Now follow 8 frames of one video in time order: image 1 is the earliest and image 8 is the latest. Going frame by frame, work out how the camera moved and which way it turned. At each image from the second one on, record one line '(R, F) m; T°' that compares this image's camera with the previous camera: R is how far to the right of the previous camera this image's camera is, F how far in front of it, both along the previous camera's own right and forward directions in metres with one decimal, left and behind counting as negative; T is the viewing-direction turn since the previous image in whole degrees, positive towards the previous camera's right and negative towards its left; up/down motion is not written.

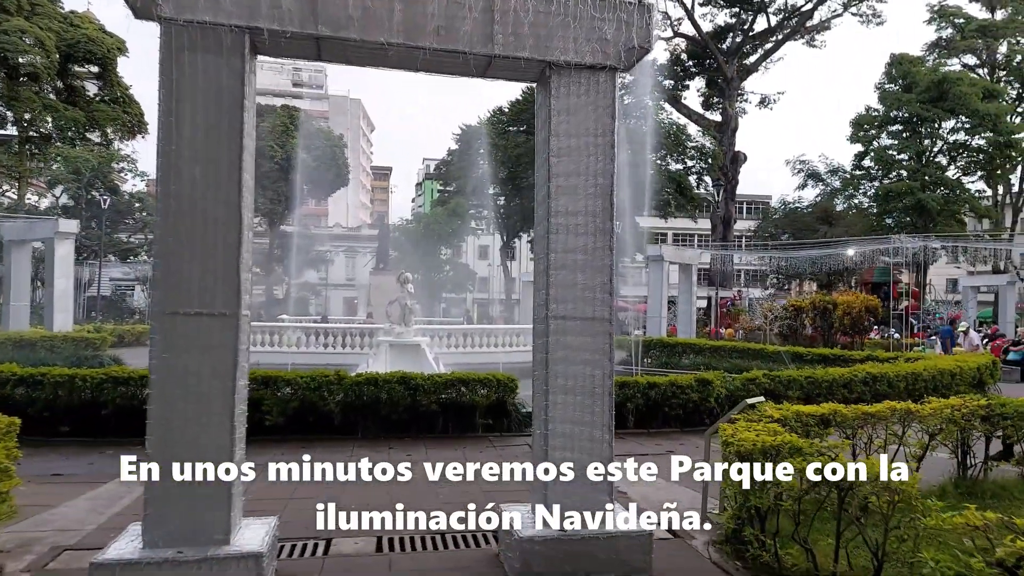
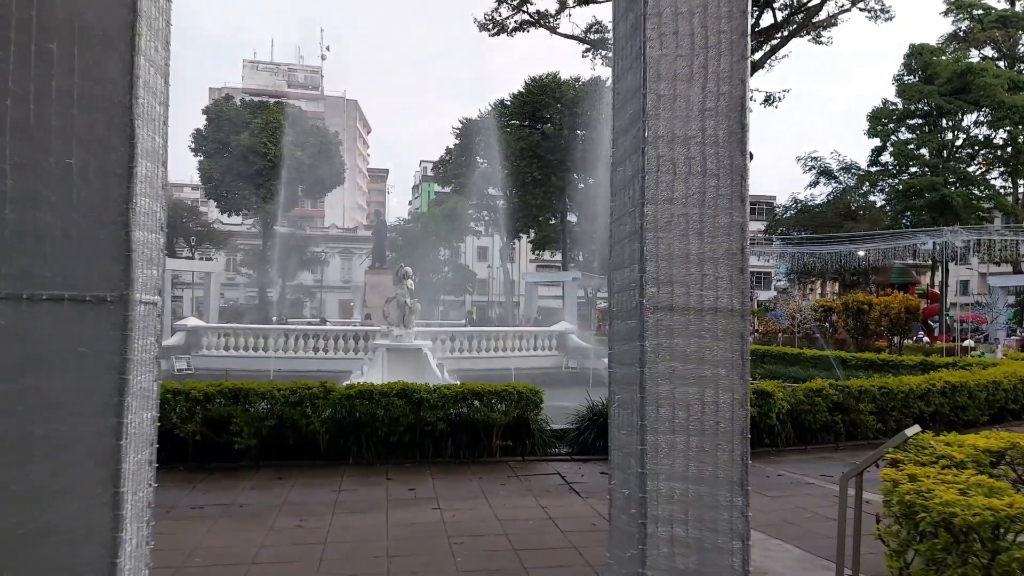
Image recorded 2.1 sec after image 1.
(-0.3, +1.7) m; 0°
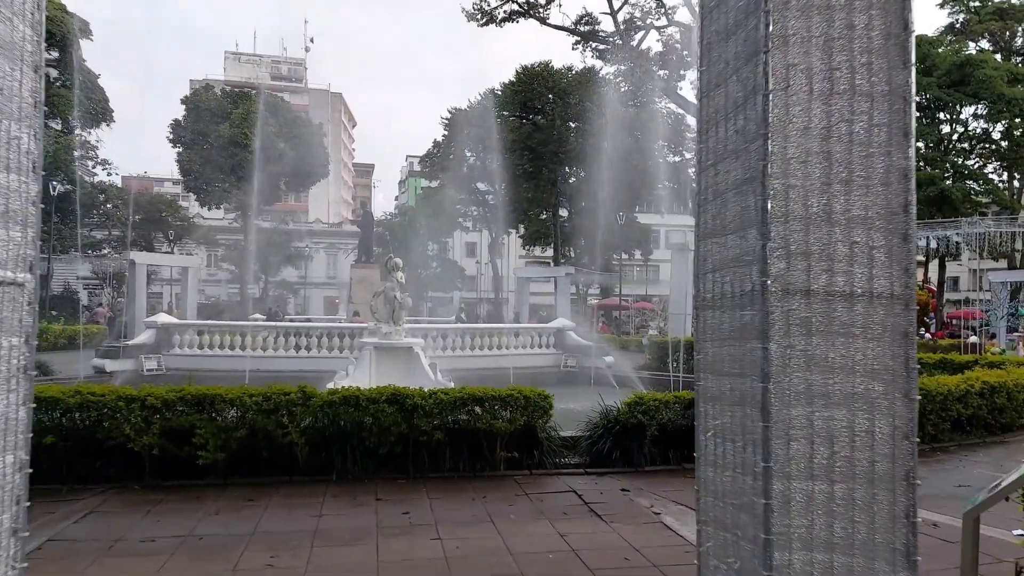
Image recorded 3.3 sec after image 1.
(-0.2, +1.0) m; +1°
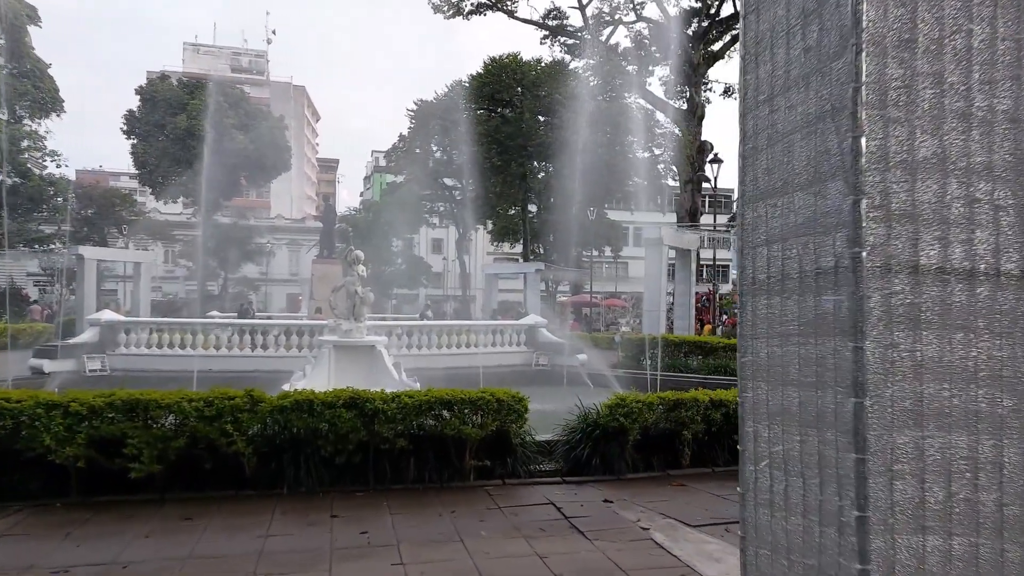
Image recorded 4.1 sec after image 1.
(0.0, +0.6) m; +3°
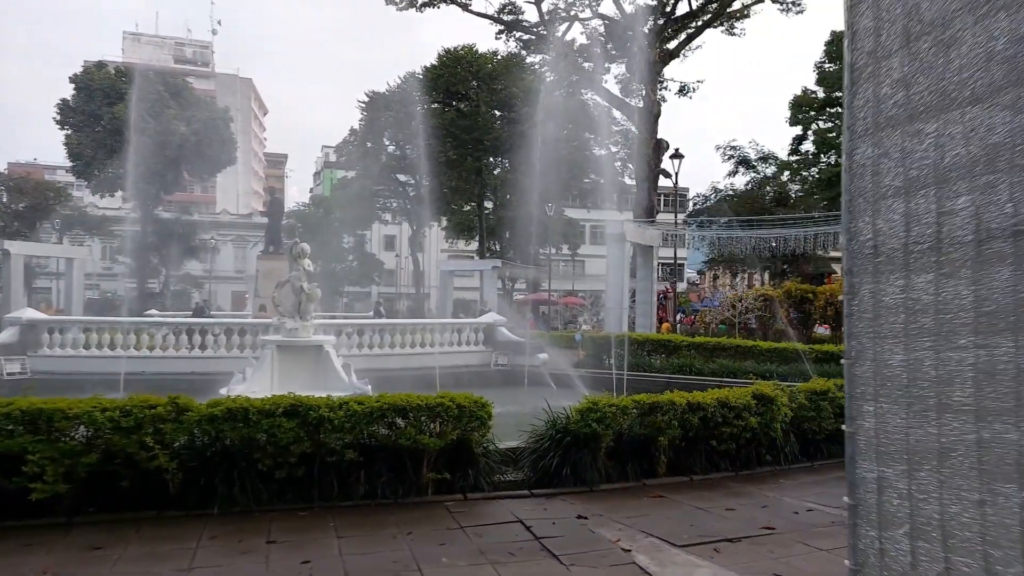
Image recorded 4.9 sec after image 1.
(-0.1, +0.6) m; +4°
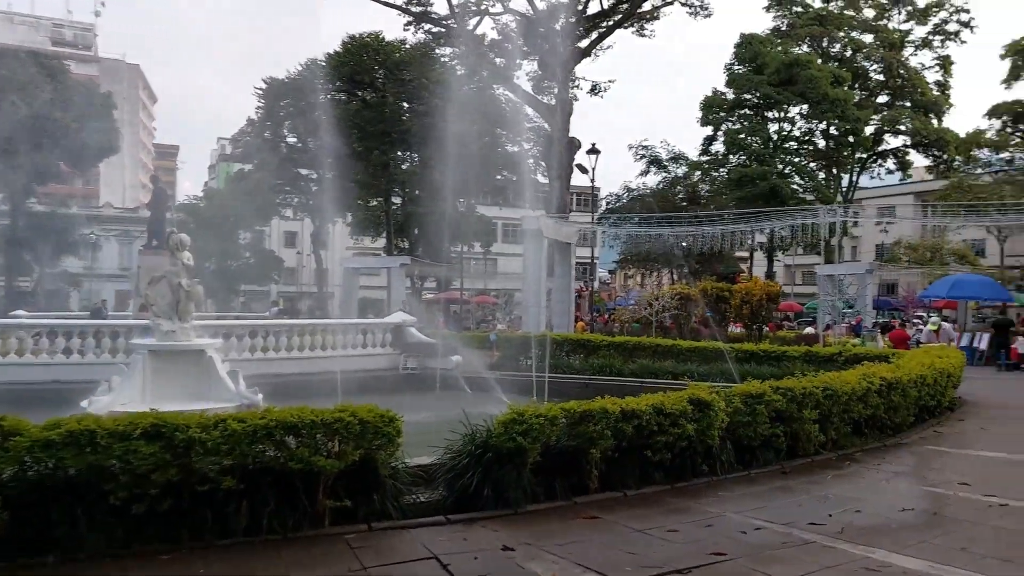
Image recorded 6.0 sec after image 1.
(0.0, +0.8) m; +7°
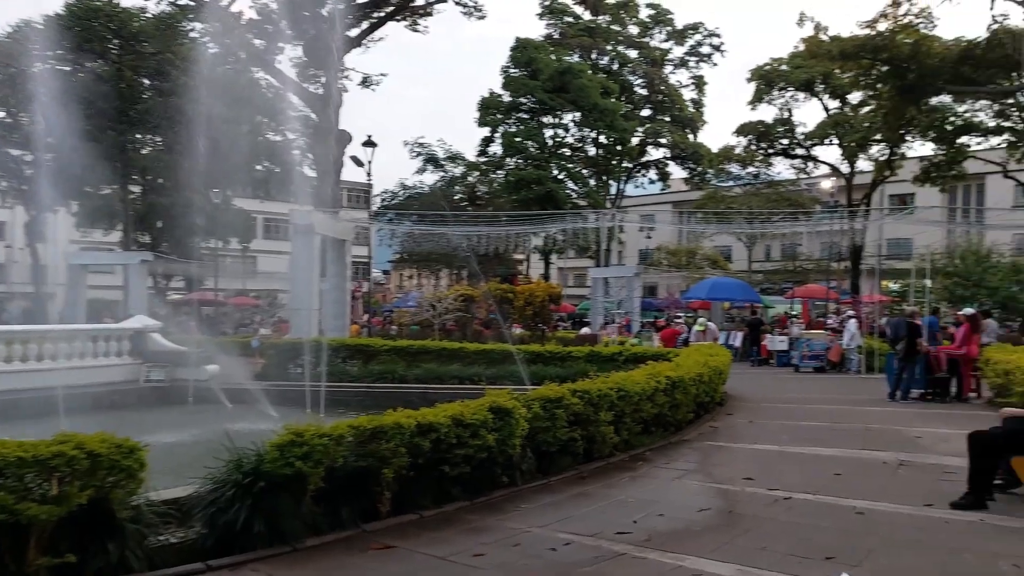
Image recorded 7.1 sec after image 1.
(-0.1, +0.7) m; +18°
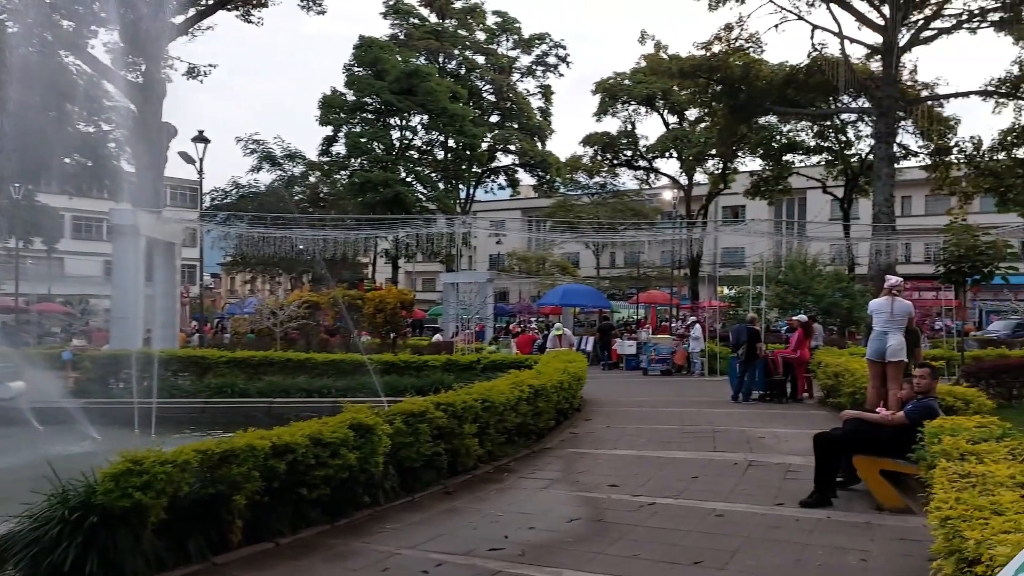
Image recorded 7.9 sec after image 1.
(-0.2, +0.2) m; +12°
